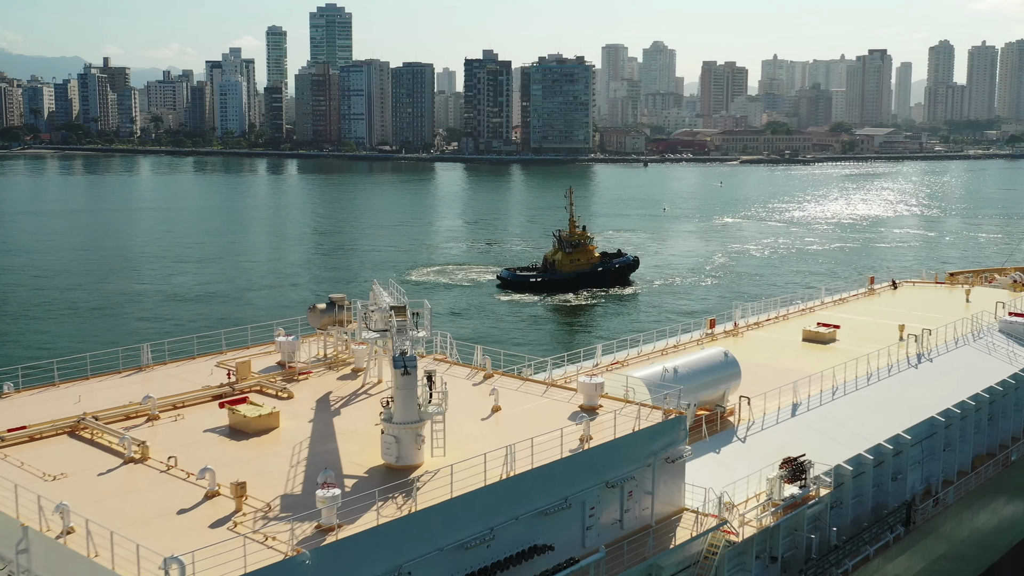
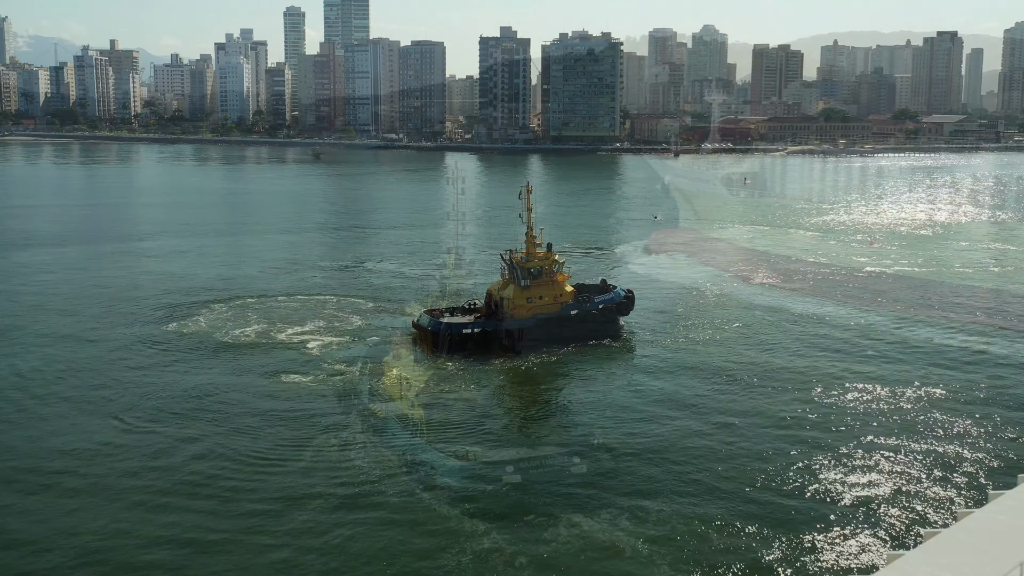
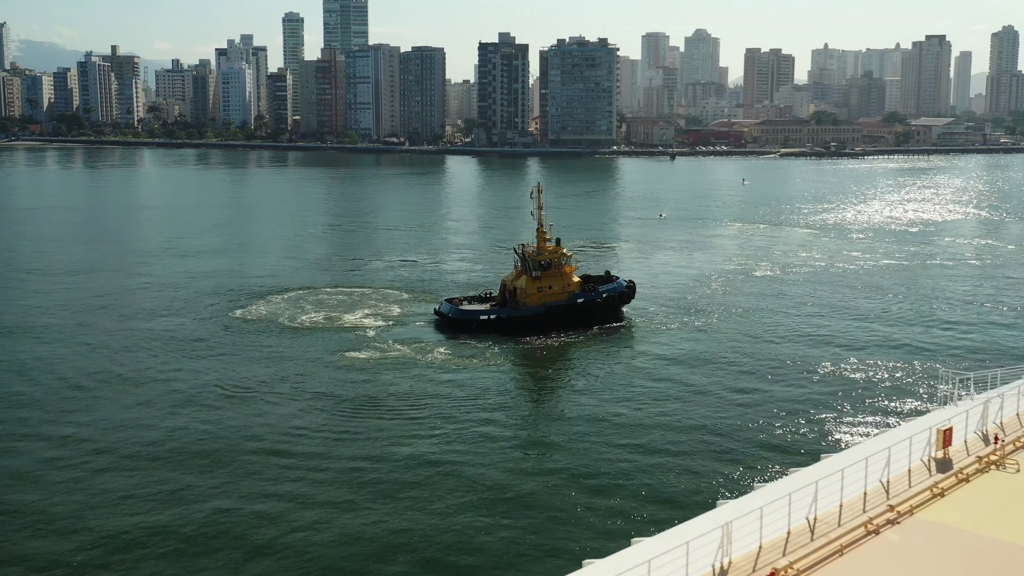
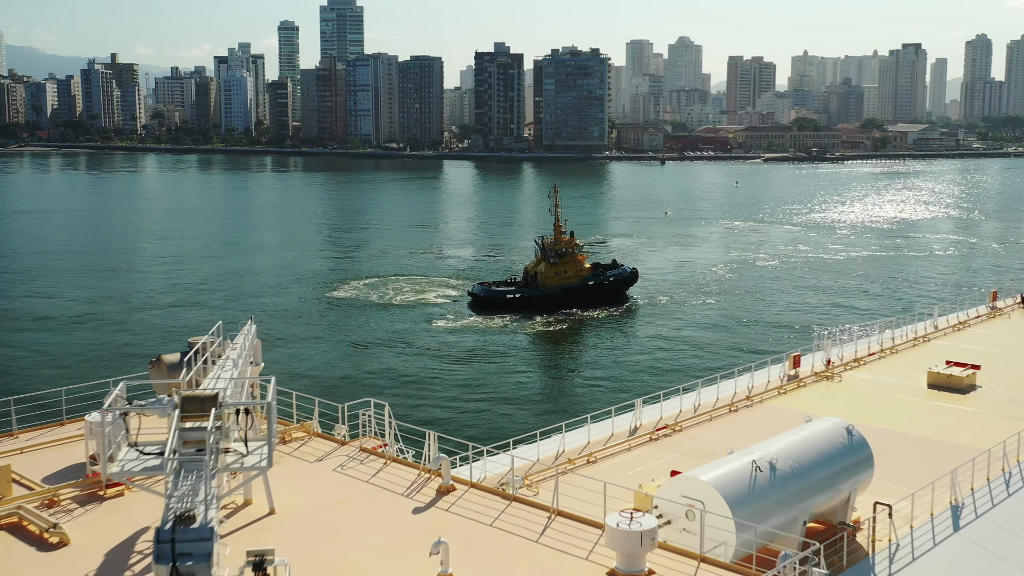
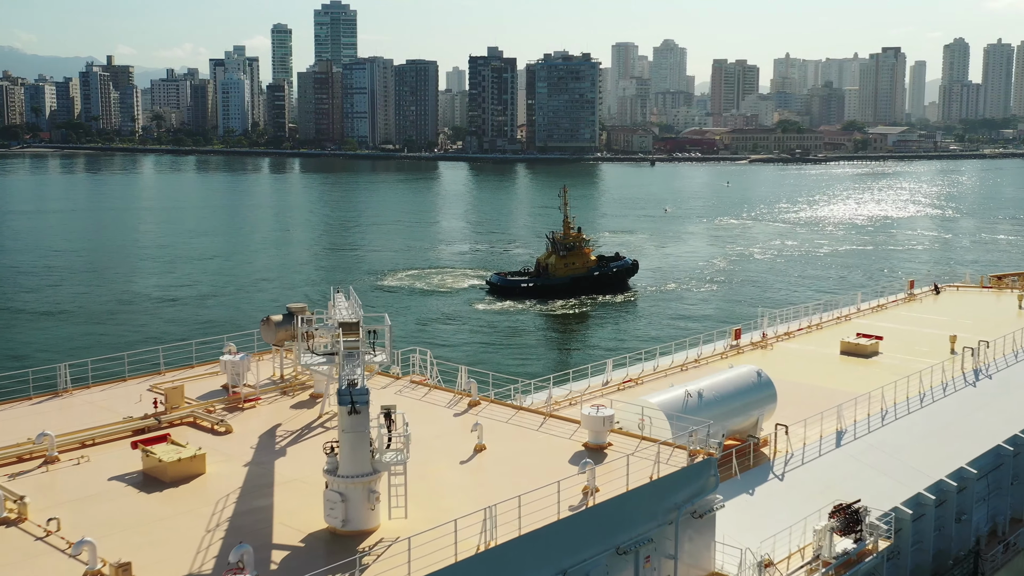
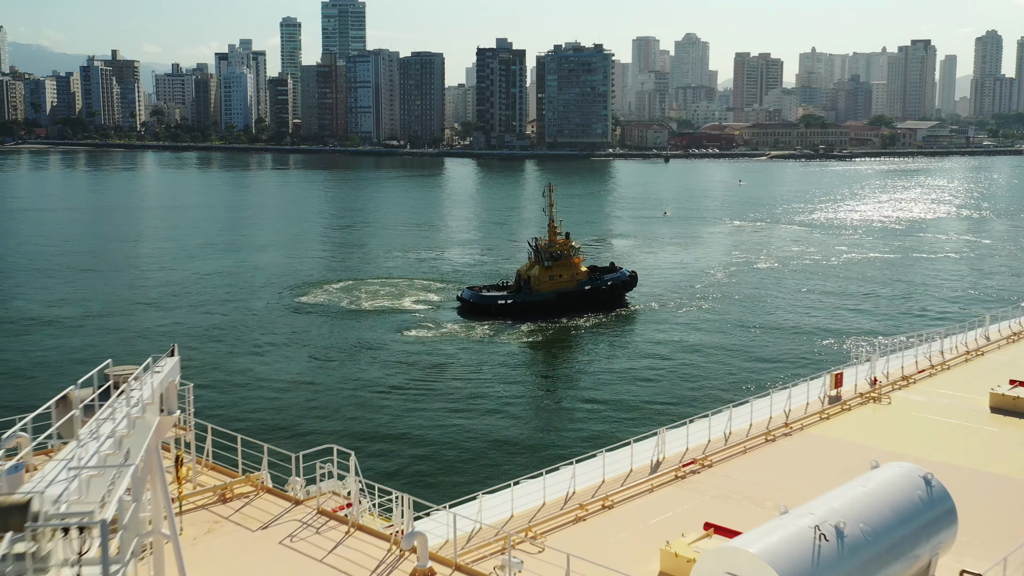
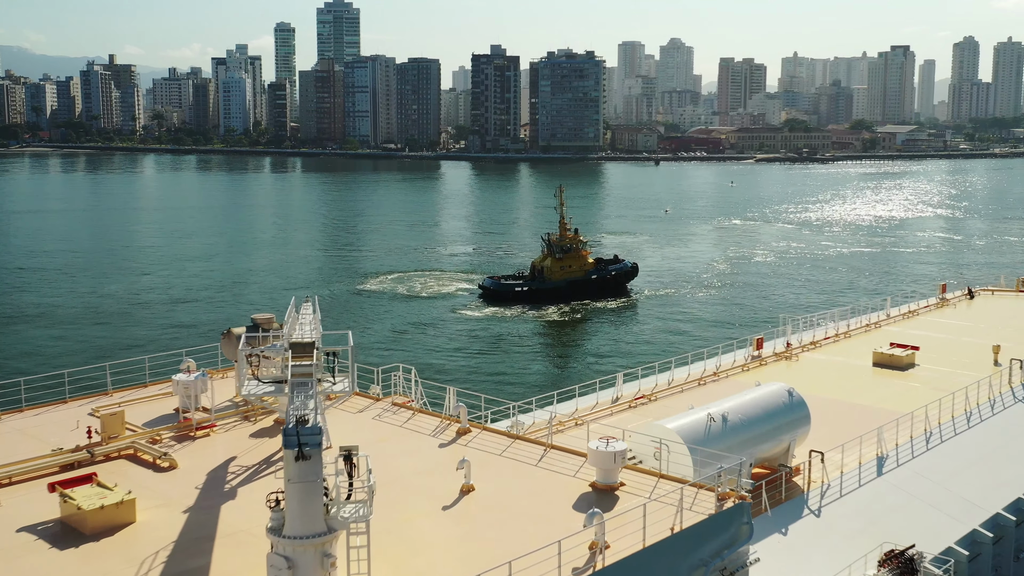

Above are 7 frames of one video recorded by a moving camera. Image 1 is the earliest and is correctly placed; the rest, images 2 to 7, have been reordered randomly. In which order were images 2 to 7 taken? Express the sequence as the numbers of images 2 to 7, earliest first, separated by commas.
5, 7, 4, 6, 3, 2
